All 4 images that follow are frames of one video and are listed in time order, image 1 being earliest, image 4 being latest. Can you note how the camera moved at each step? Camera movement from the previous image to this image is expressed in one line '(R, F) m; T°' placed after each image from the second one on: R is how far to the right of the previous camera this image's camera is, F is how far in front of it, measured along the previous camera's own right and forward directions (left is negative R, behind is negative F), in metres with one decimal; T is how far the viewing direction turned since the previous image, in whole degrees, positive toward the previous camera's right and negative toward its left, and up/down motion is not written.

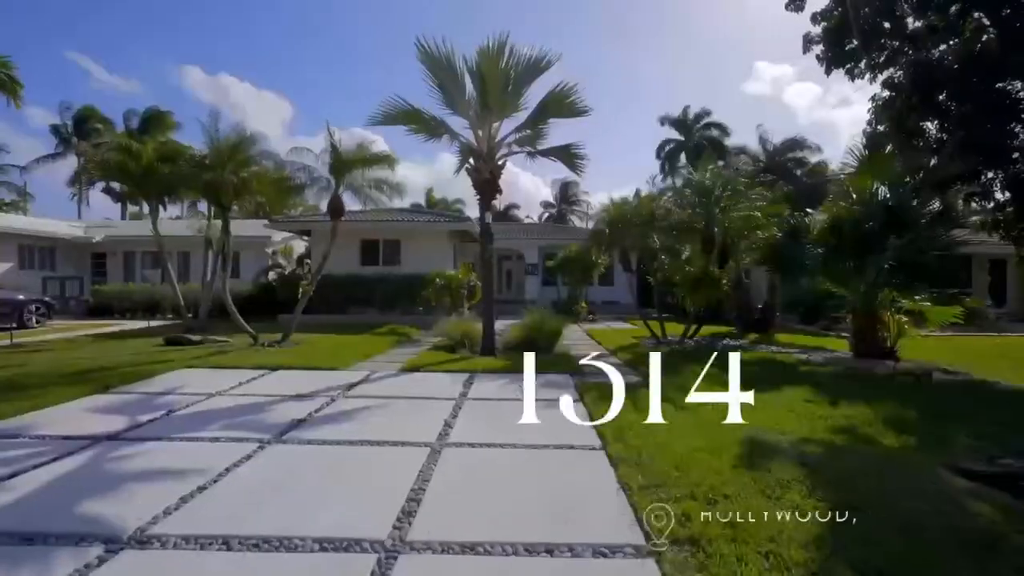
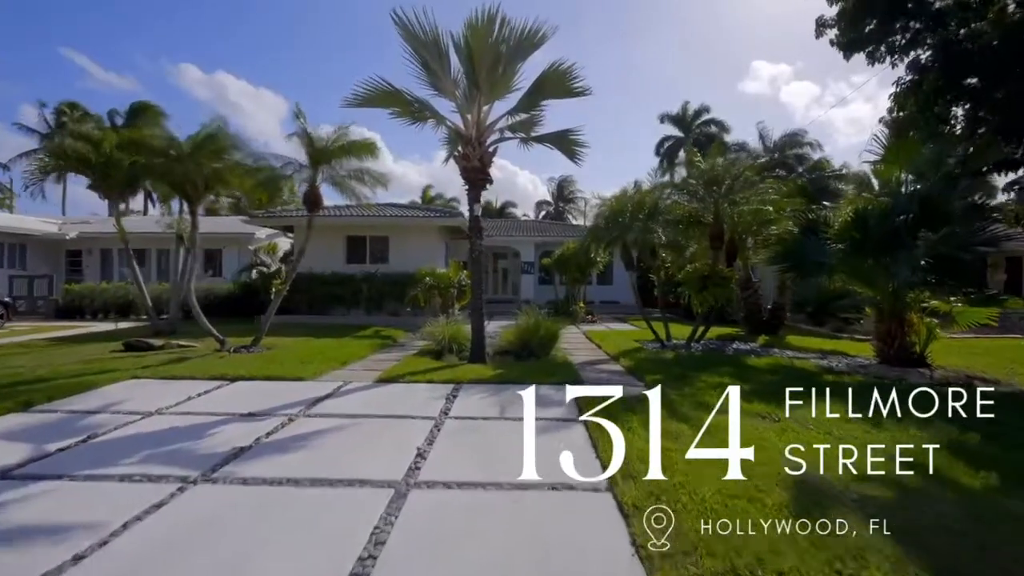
(+0.1, +1.0) m; 0°
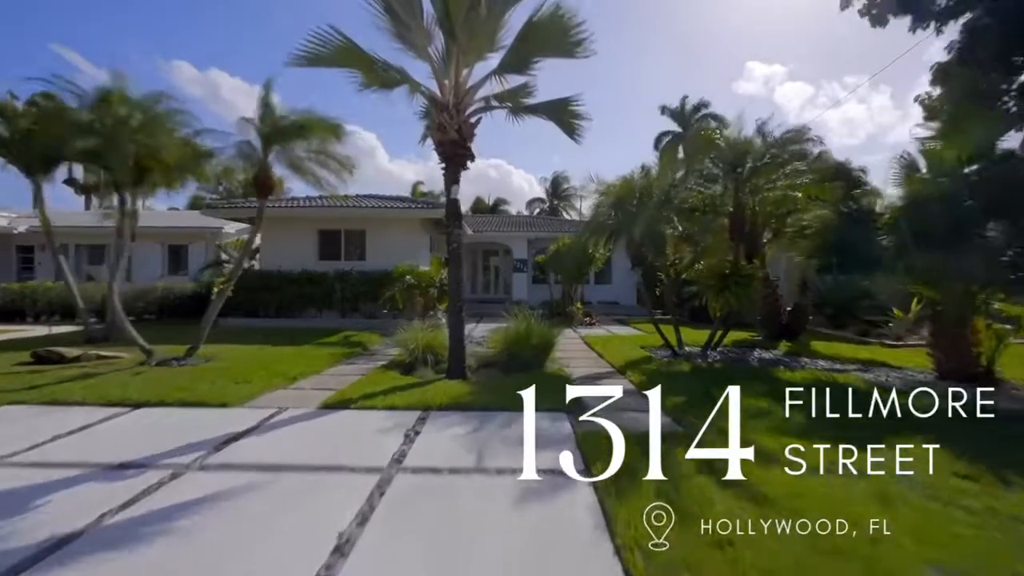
(+0.2, +1.8) m; +1°
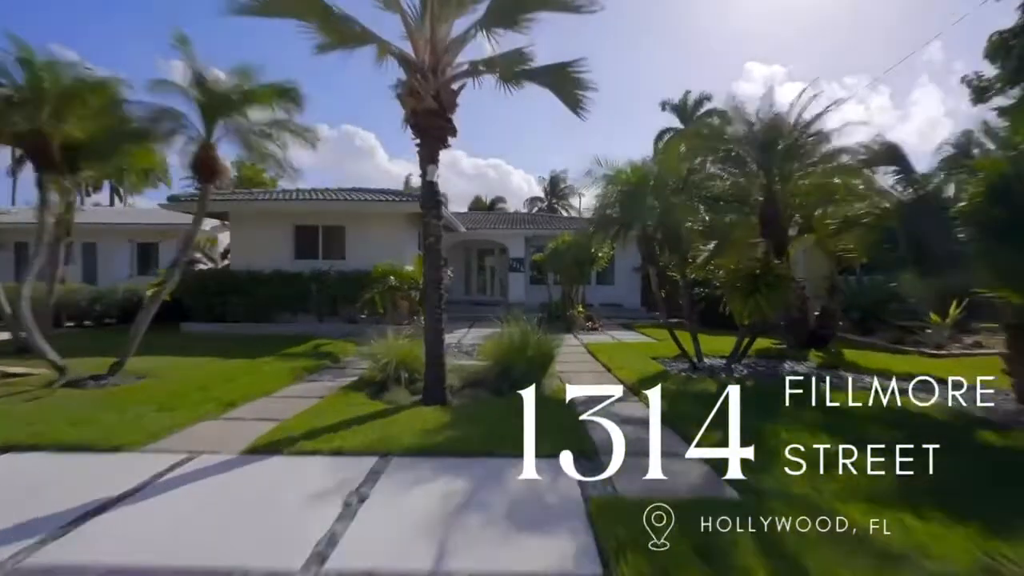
(+0.1, +1.6) m; 0°
